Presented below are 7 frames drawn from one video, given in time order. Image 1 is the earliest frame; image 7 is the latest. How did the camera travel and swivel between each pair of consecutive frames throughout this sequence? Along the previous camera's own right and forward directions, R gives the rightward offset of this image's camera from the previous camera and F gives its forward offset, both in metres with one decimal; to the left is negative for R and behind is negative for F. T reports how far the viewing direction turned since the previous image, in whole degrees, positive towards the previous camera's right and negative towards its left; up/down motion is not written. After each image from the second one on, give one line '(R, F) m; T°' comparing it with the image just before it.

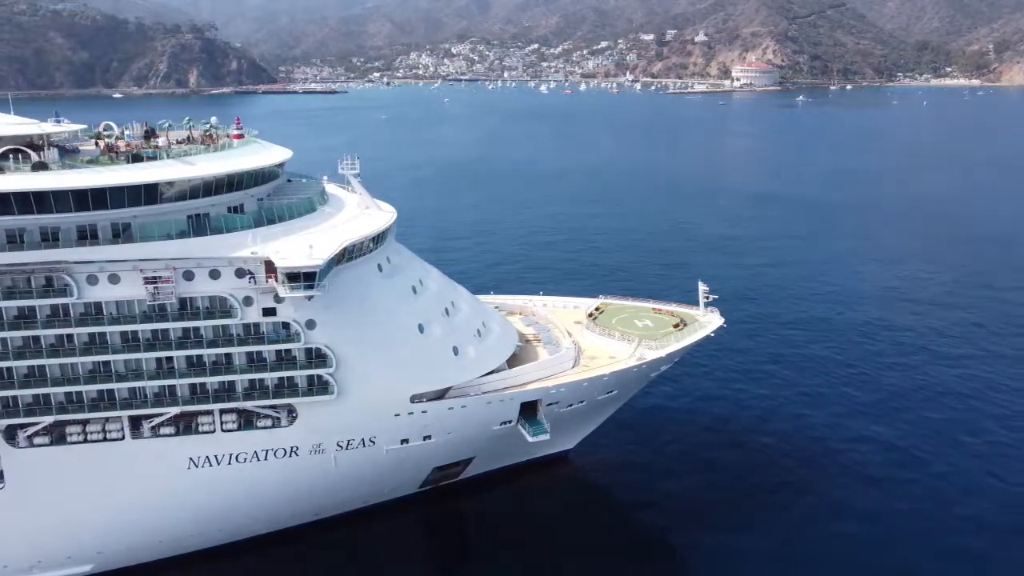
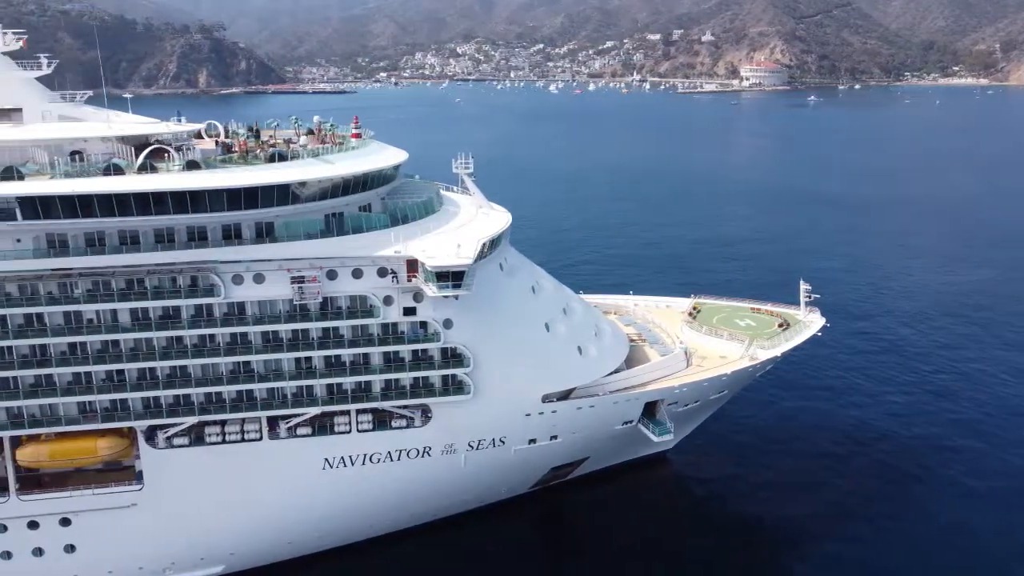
(-3.7, +0.1) m; 0°
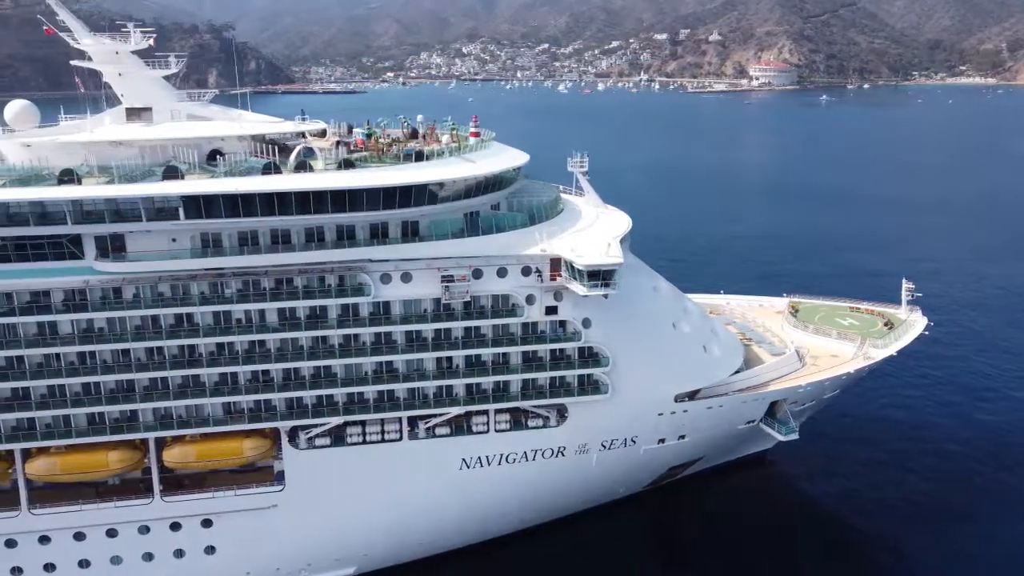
(-3.7, +0.1) m; 0°
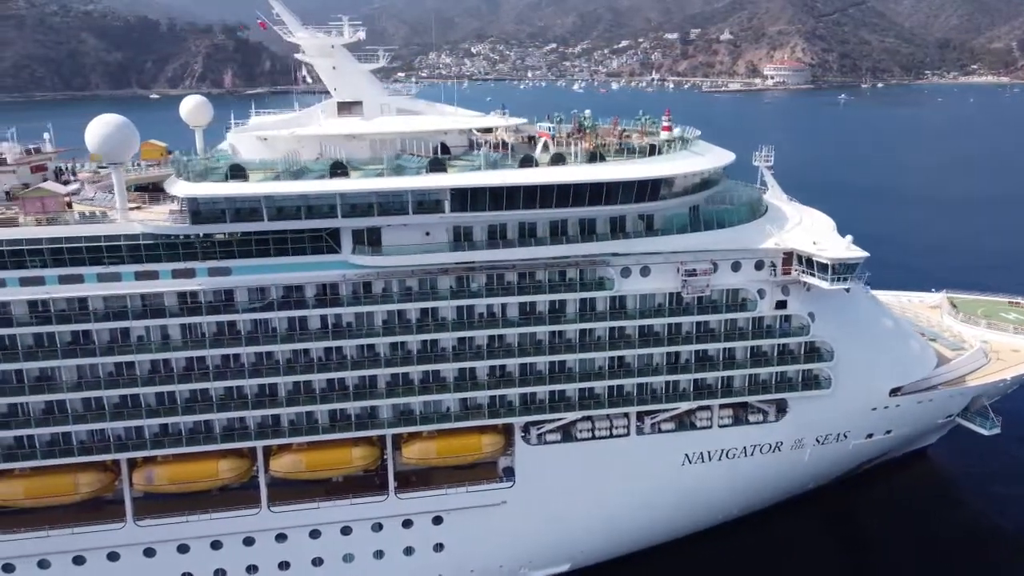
(-5.9, +0.2) m; 0°
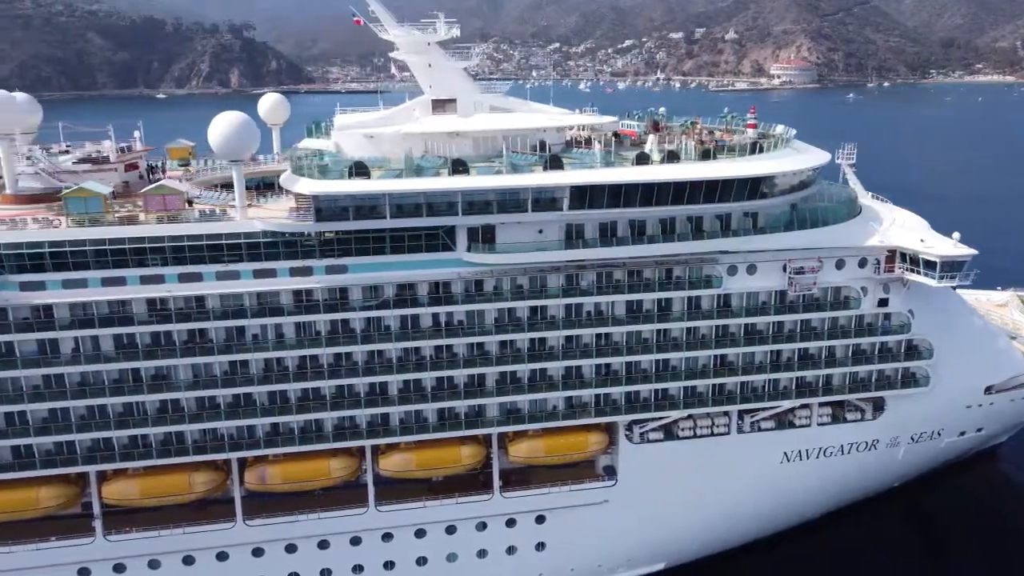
(-2.6, +0.1) m; 0°
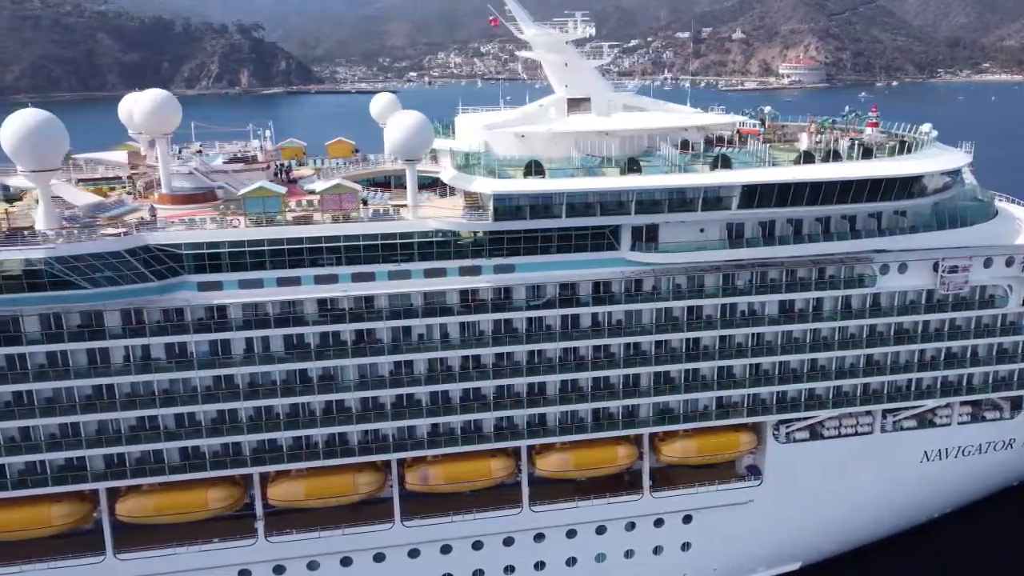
(-3.7, +0.1) m; 0°
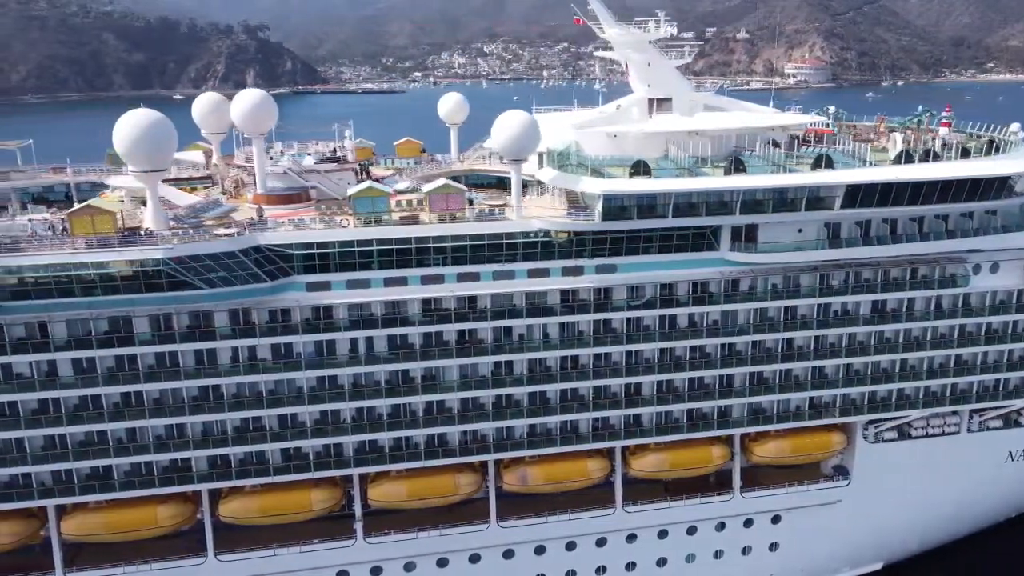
(-2.2, 0.0) m; 0°
